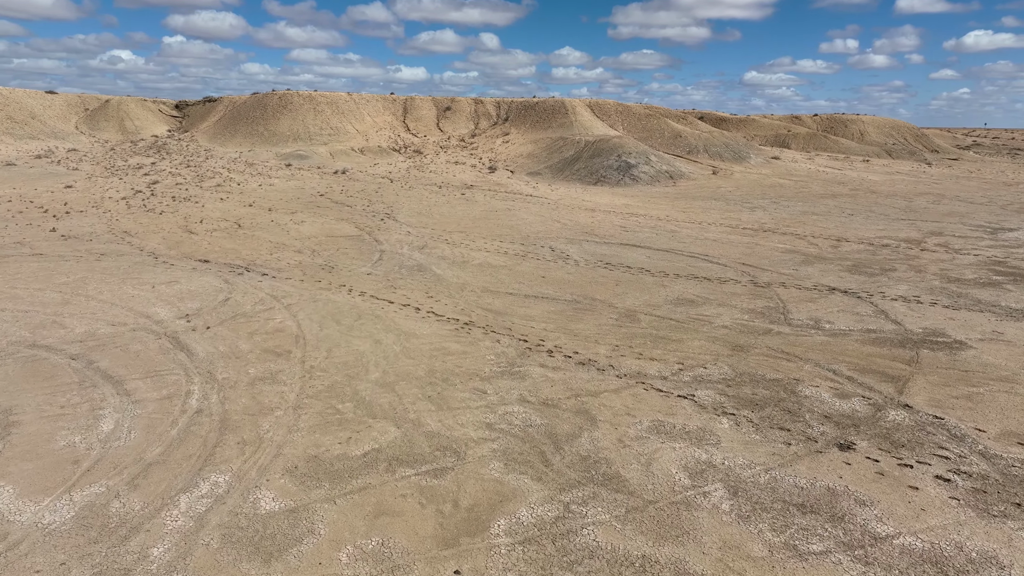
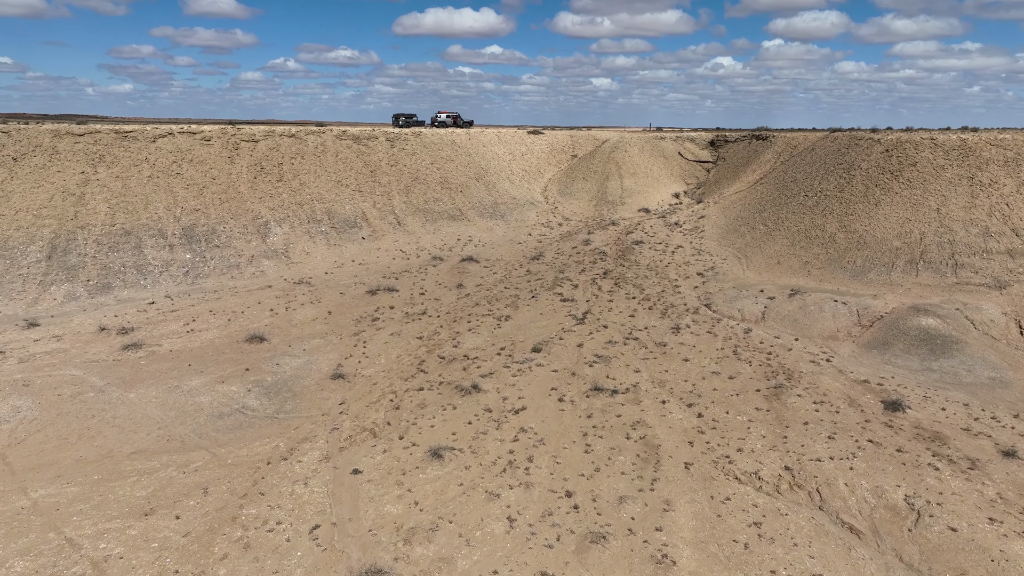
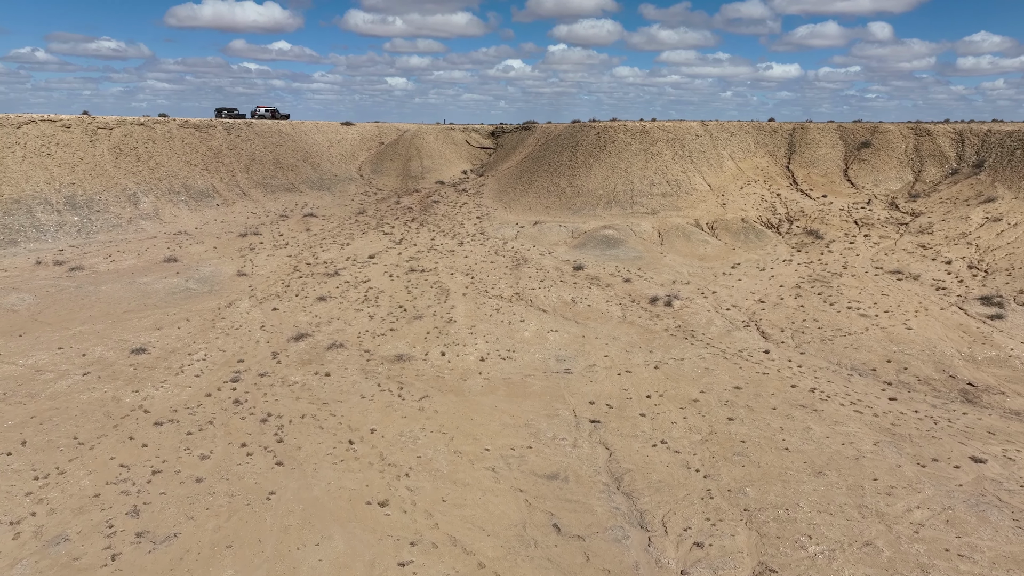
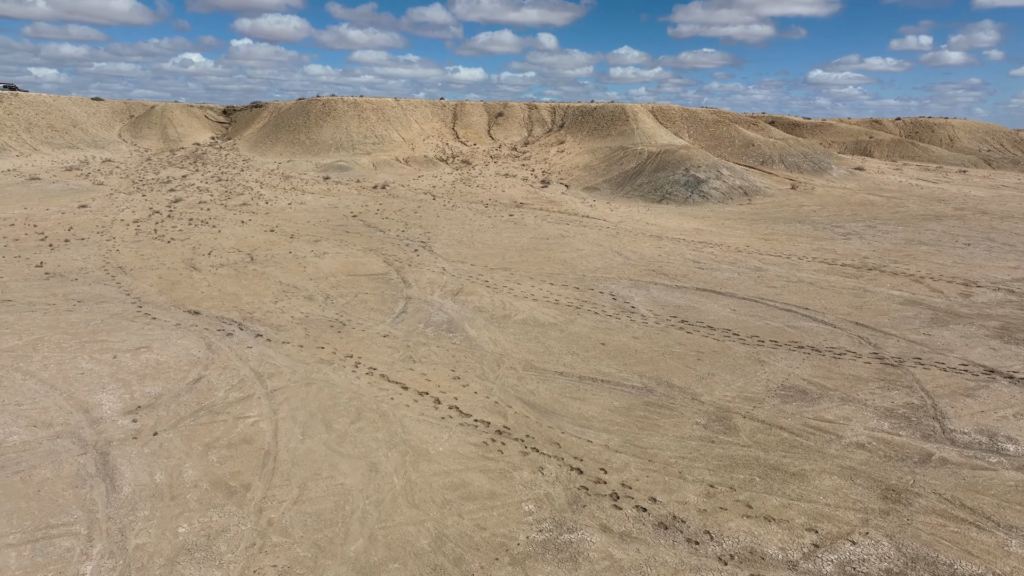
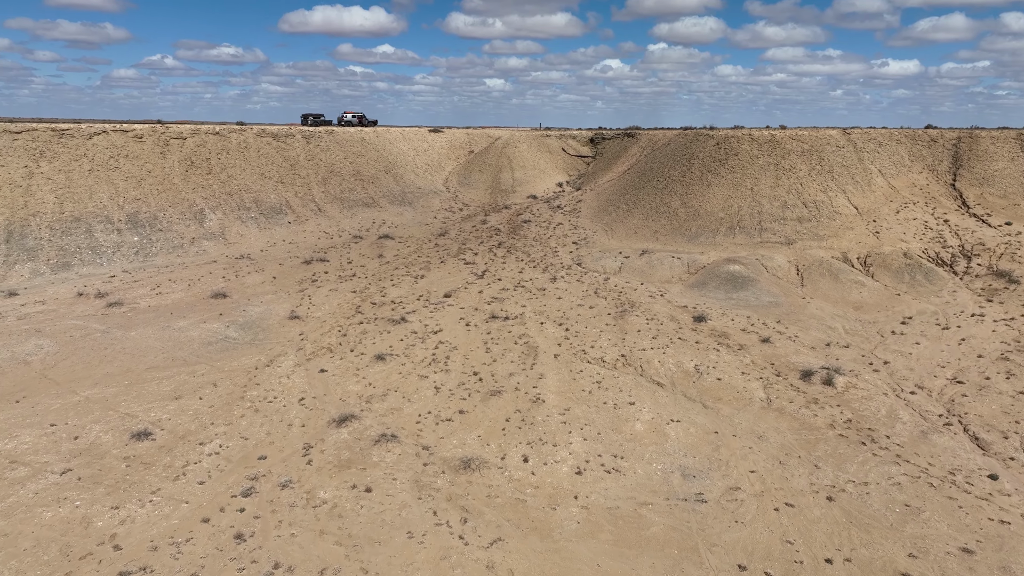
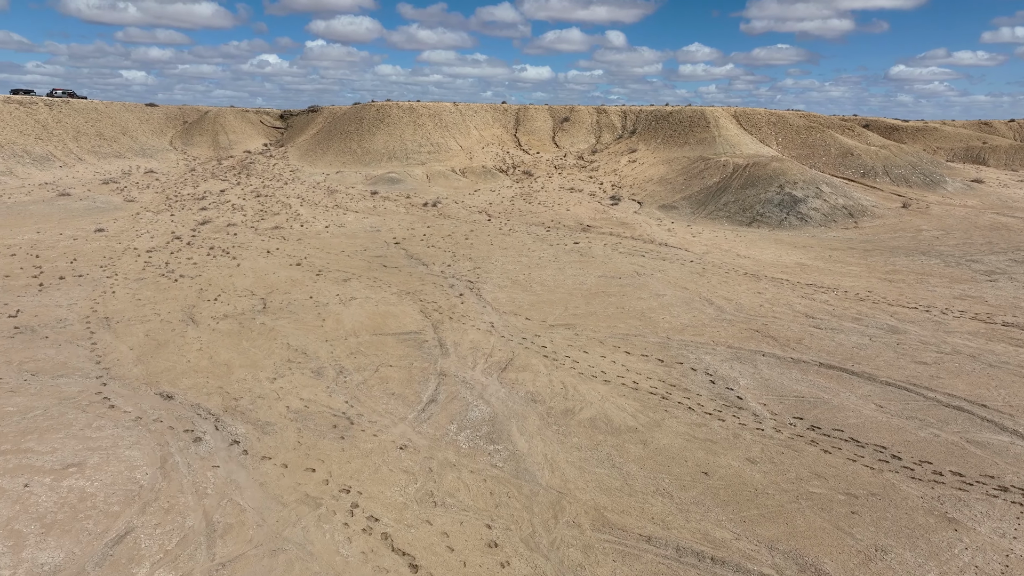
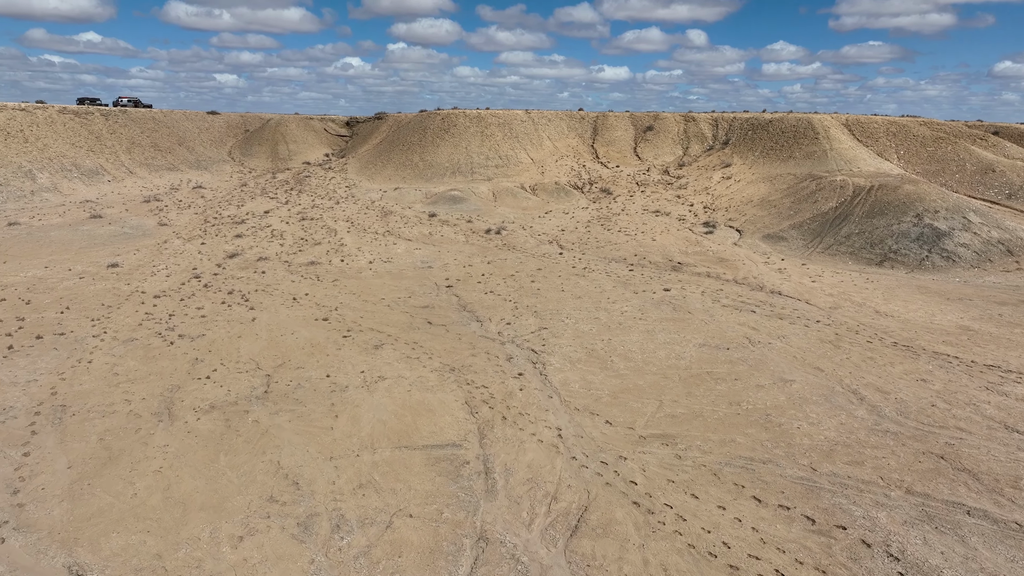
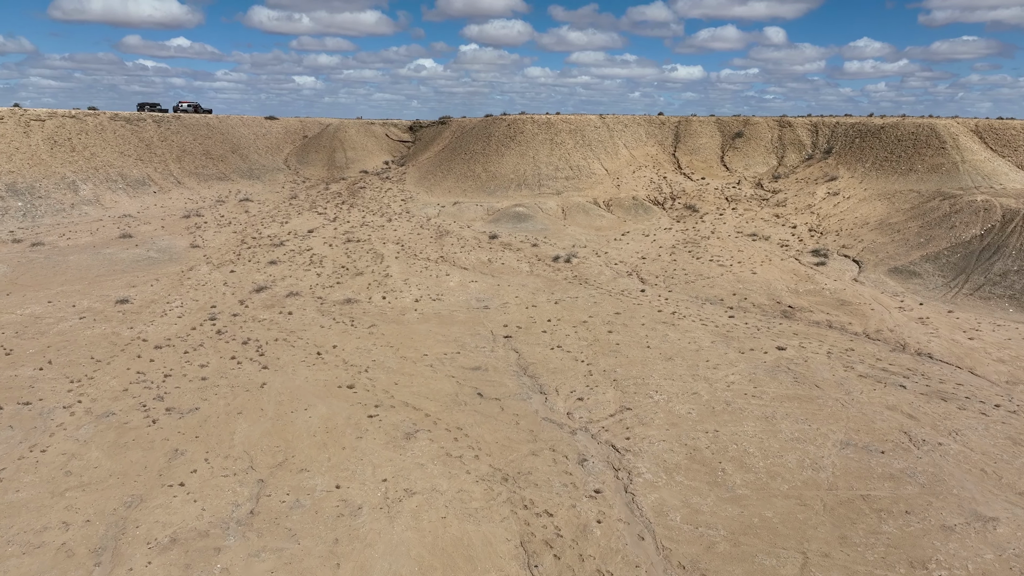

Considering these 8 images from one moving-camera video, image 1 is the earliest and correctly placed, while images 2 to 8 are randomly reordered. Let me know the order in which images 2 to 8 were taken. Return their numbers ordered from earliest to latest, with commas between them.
4, 6, 7, 8, 3, 5, 2
